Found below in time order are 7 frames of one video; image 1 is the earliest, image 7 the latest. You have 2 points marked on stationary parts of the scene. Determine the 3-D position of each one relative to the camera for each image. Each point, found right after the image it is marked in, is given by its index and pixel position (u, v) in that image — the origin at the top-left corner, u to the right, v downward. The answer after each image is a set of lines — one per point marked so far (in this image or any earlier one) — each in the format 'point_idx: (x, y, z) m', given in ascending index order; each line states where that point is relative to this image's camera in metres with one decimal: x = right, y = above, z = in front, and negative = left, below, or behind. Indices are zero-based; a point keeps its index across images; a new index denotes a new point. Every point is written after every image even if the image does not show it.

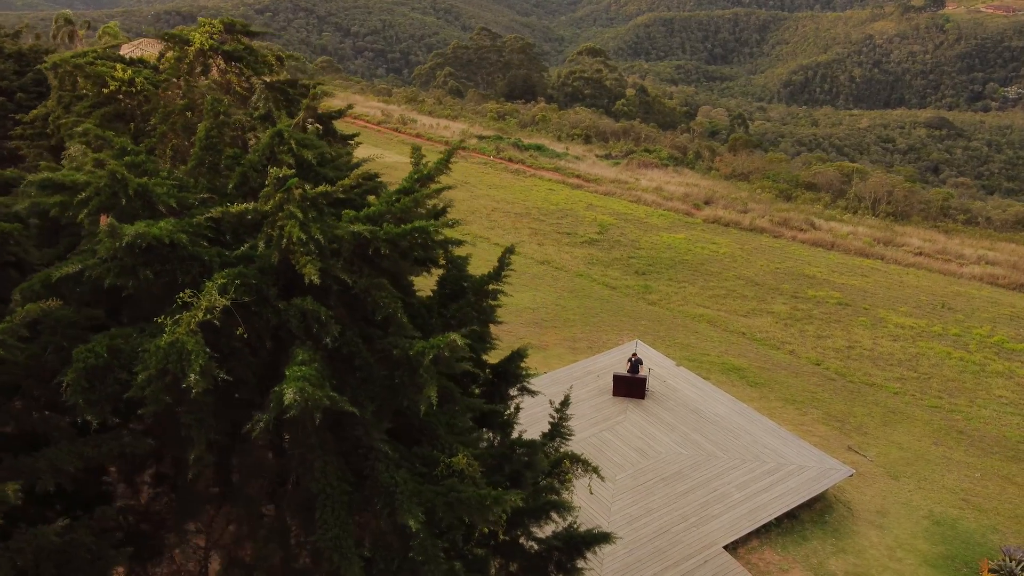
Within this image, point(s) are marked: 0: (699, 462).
0: (+2.3, -2.2, +11.2) m
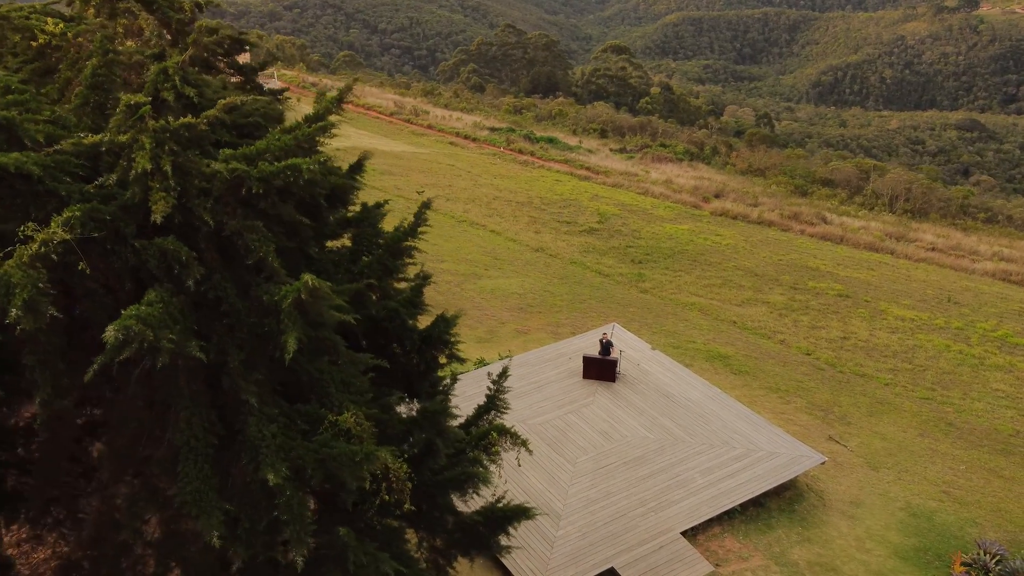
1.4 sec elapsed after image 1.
0: (+1.8, -1.9, +10.8) m
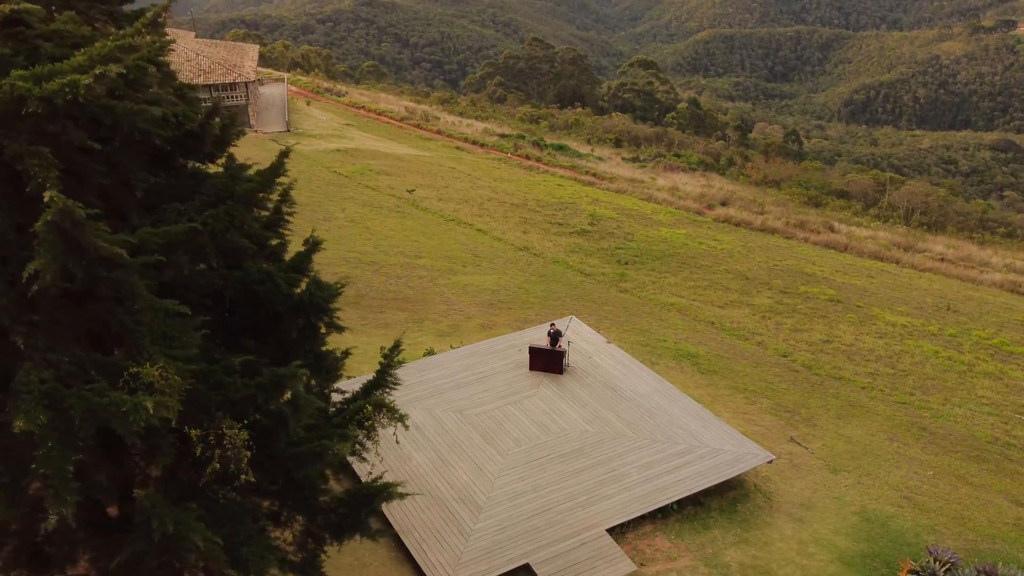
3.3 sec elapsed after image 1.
0: (+1.0, -1.7, +10.2) m
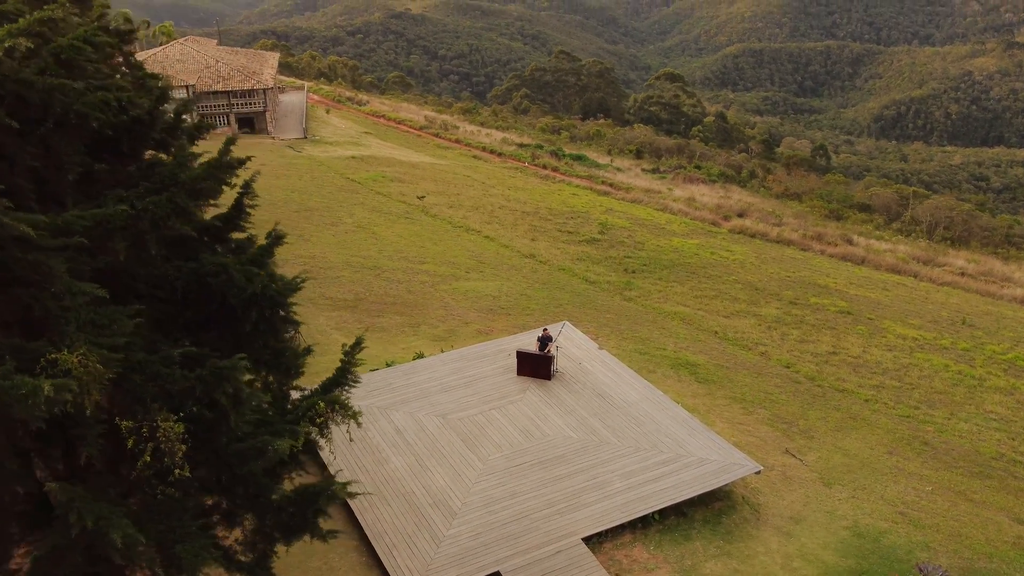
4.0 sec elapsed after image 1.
0: (+0.8, -1.8, +10.0) m
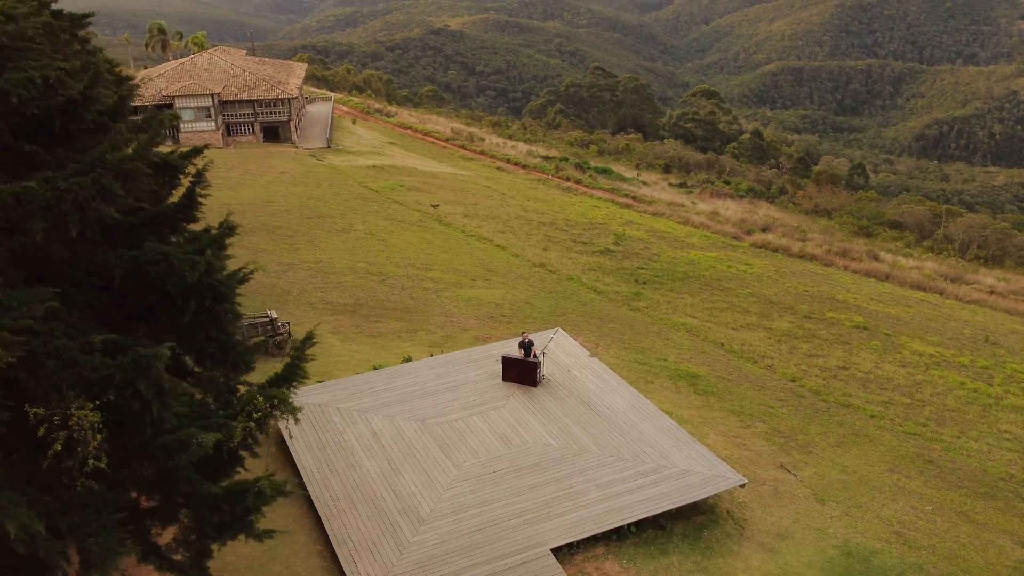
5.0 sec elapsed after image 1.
0: (+0.6, -1.8, +9.6) m
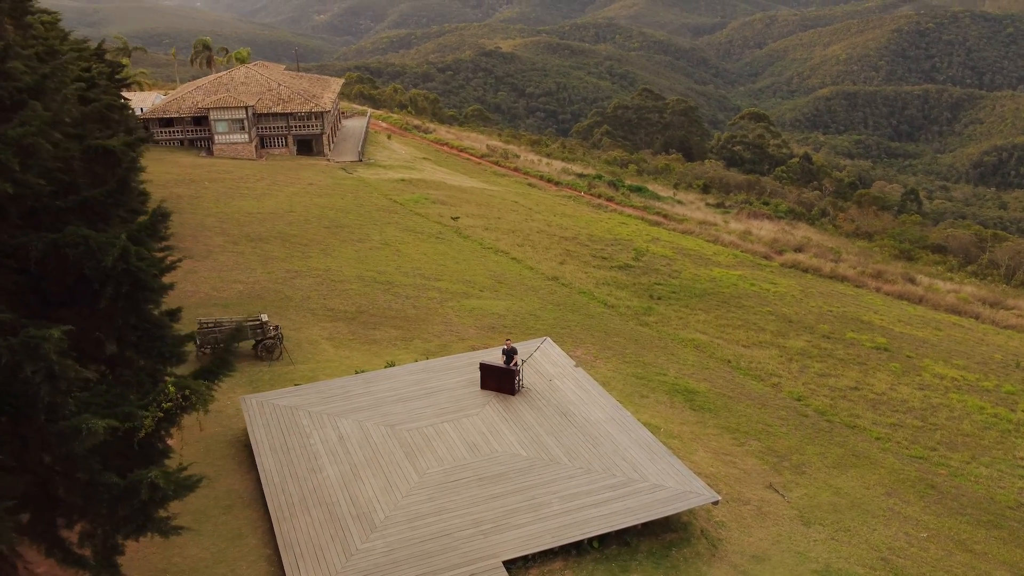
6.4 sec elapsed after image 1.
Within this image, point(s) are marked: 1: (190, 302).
0: (+0.2, -1.8, +9.3) m
1: (-5.8, -0.3, +16.2) m
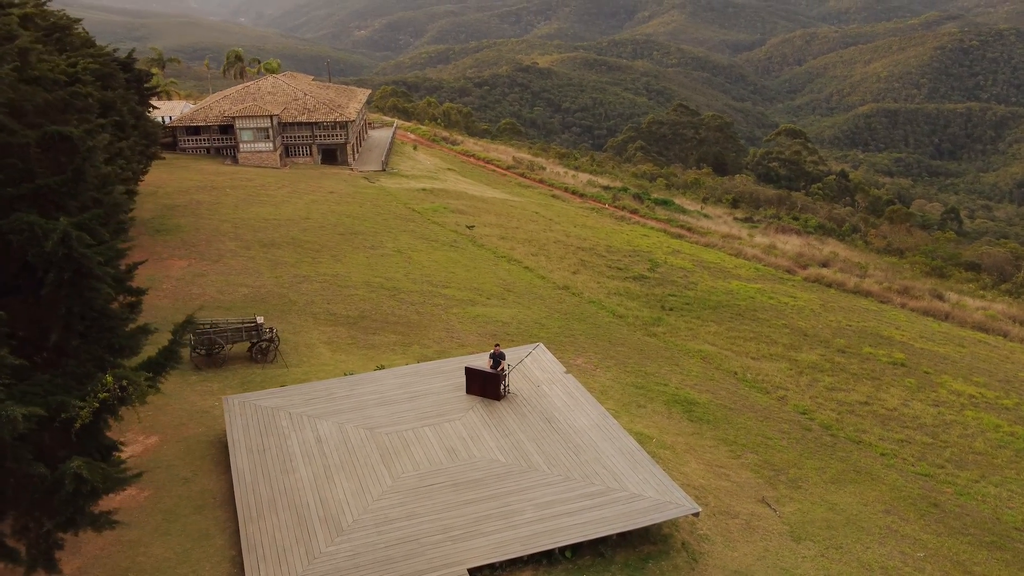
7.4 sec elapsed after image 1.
0: (0.0, -1.8, +9.0) m
1: (-5.7, -0.3, +16.1) m
